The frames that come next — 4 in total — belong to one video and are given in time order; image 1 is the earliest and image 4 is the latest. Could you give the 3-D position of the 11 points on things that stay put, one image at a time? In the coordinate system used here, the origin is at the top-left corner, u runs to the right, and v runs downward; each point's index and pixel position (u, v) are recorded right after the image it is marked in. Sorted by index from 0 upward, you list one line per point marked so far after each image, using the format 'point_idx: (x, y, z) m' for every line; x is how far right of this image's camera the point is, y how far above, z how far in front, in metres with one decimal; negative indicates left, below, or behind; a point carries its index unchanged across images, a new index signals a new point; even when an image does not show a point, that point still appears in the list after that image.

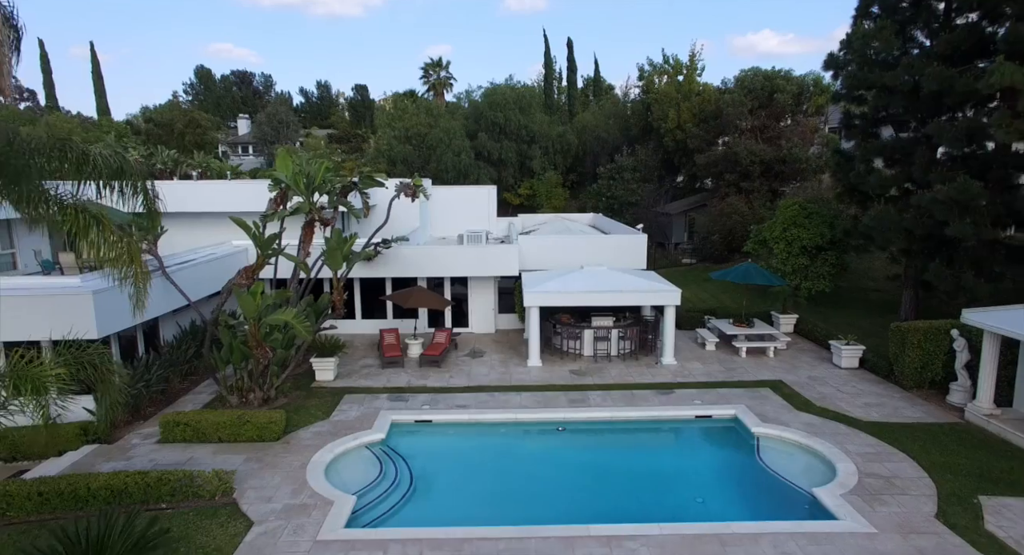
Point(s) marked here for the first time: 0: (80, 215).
0: (-5.9, +0.7, +7.4) m
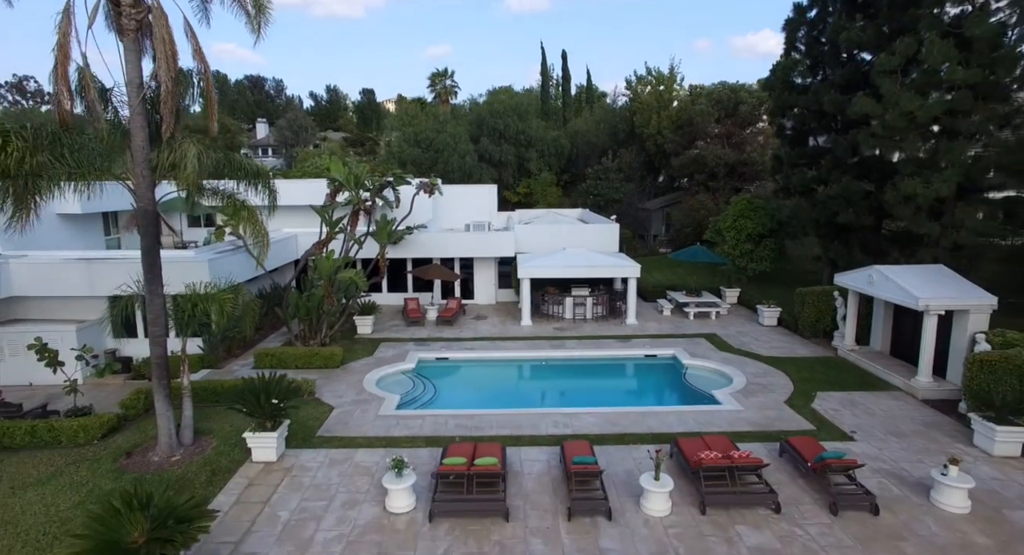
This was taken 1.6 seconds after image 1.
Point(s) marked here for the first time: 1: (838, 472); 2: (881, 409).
0: (-6.1, +1.5, +11.8) m
1: (+5.5, -3.3, +8.8) m
2: (+8.5, -3.0, +12.0) m
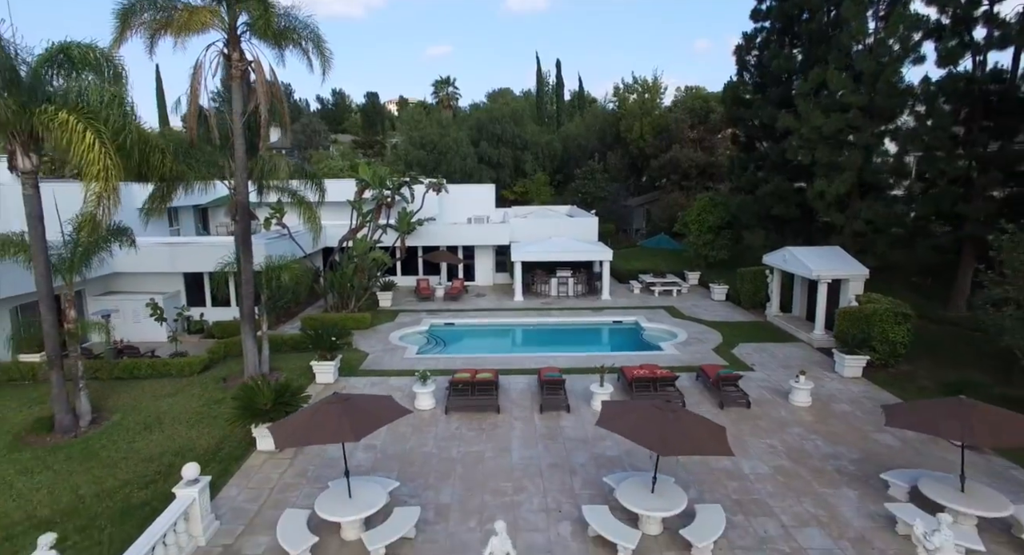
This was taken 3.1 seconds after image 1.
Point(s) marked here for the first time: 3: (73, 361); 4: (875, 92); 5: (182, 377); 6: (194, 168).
0: (-6.3, +2.2, +15.9) m
1: (+5.3, -2.6, +12.8) m
2: (+8.2, -2.2, +16.1) m
3: (-10.1, -1.9, +12.1) m
4: (+12.5, +6.4, +18.1) m
5: (-9.4, -2.8, +14.9) m
6: (-8.0, +2.8, +13.3) m
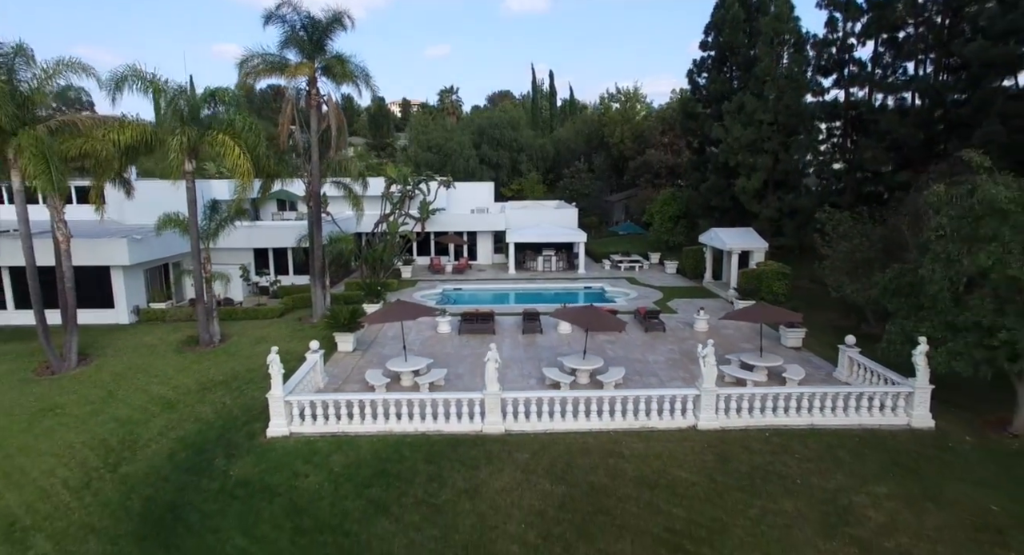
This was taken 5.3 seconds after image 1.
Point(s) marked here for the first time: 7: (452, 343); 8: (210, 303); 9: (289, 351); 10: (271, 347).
0: (-6.6, +3.4, +21.8) m
1: (+5.0, -1.4, +18.7) m
2: (+7.9, -1.1, +22.0) m
3: (-10.4, -0.7, +18.0) m
4: (+12.2, +7.6, +24.0) m
5: (-9.7, -1.6, +20.8) m
6: (-8.3, +4.0, +19.2) m
7: (-2.0, -2.2, +17.5) m
8: (-10.3, -0.8, +18.0) m
9: (-7.1, -2.4, +16.8) m
10: (-7.9, -2.3, +17.2) m
